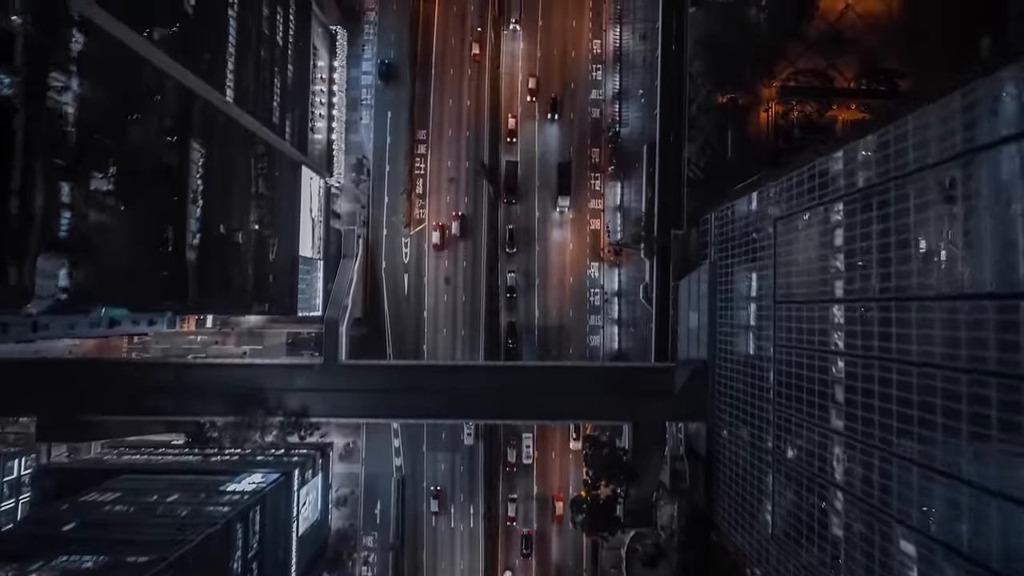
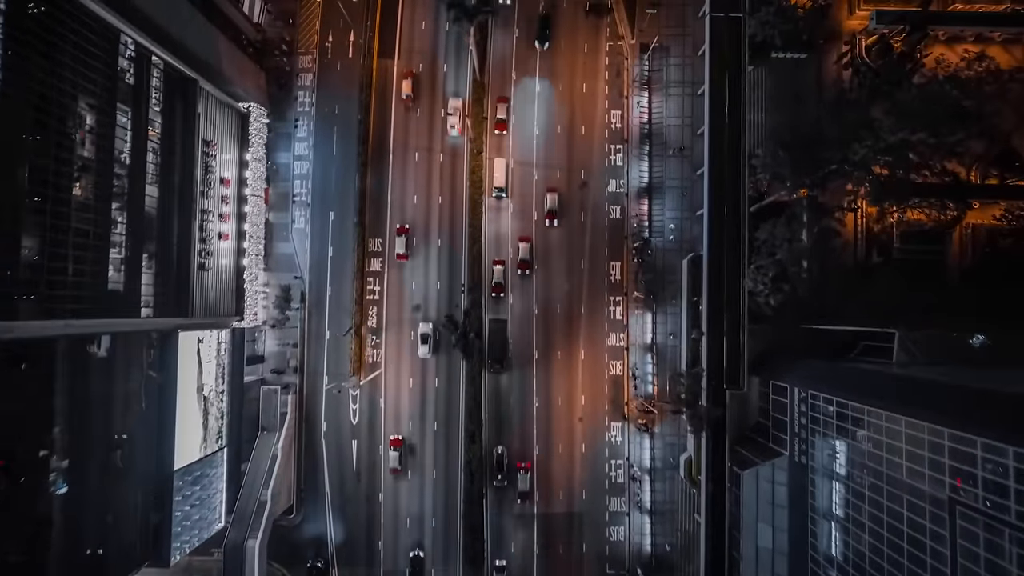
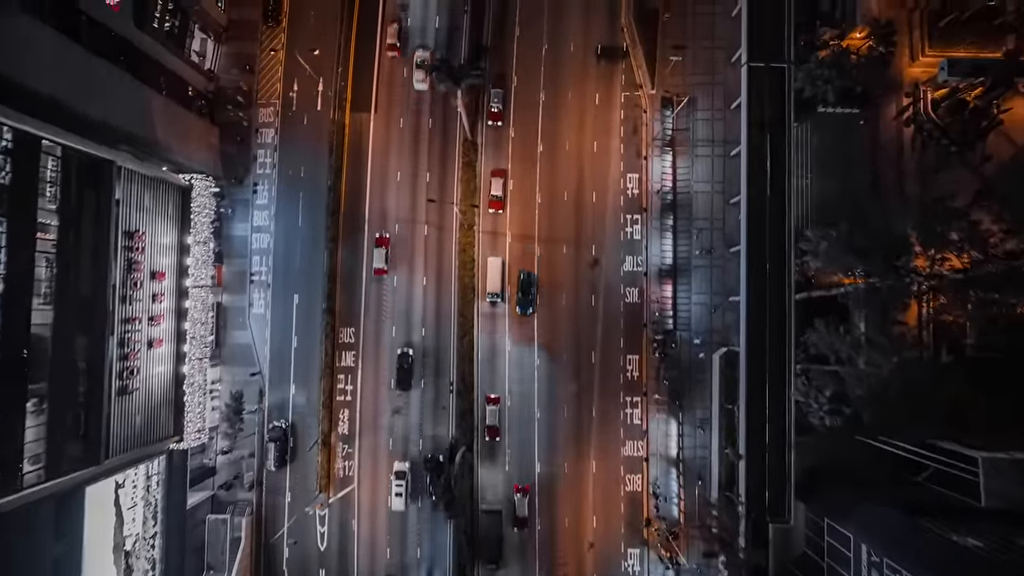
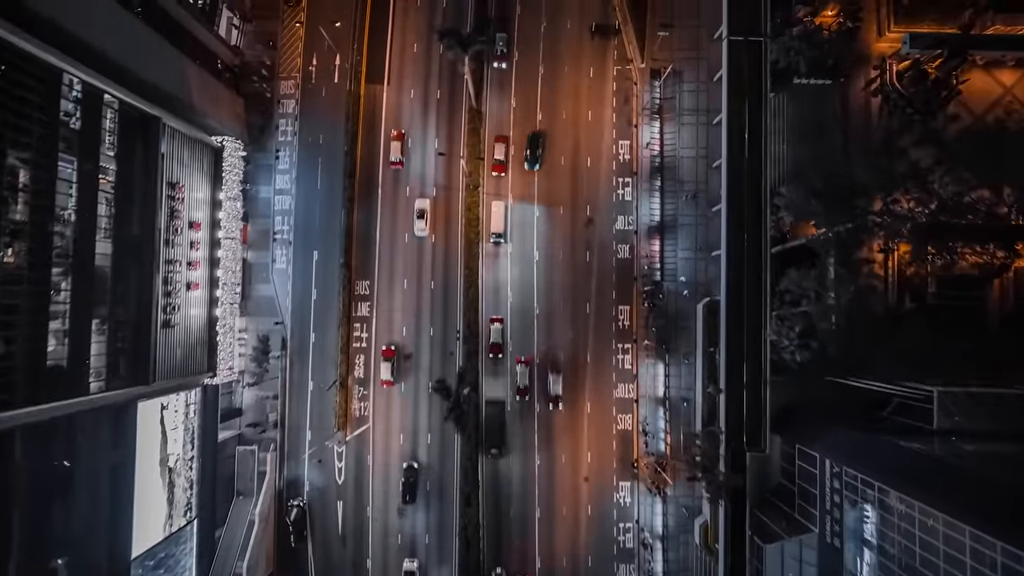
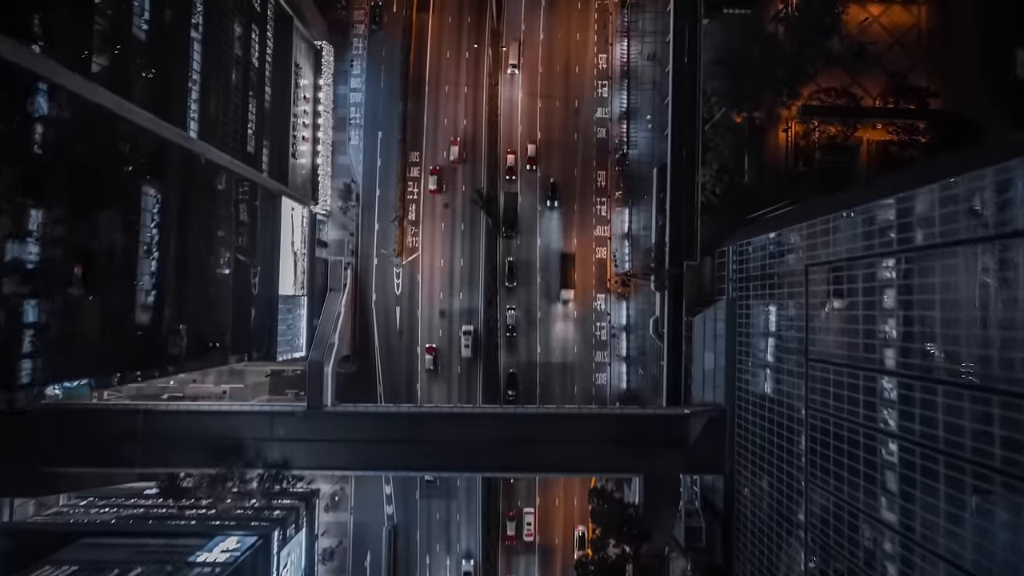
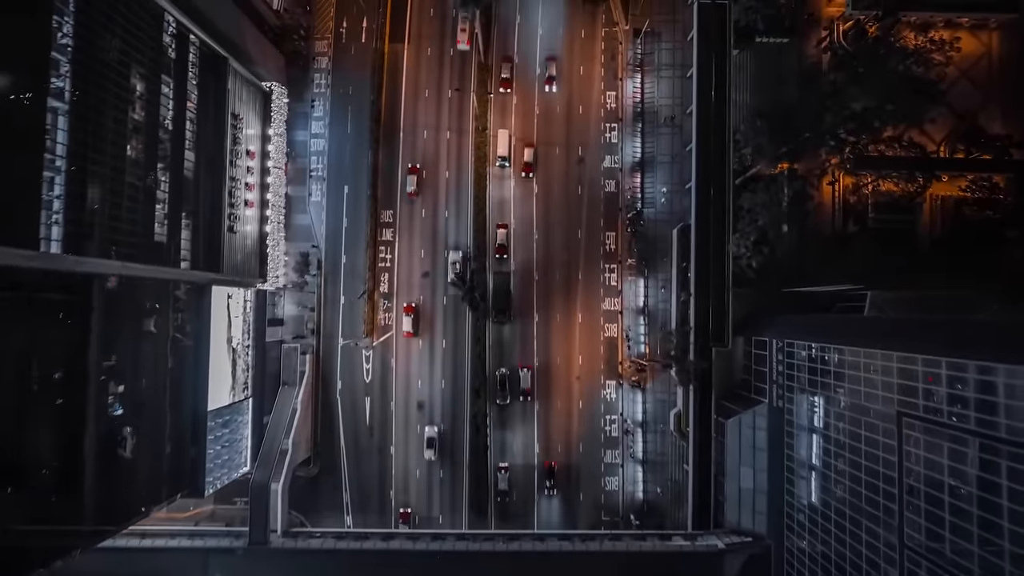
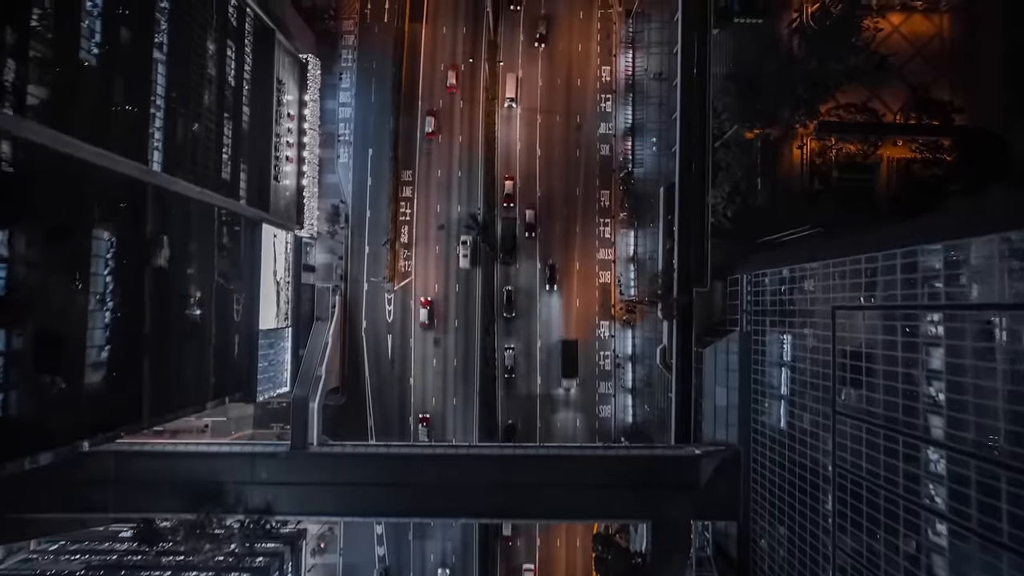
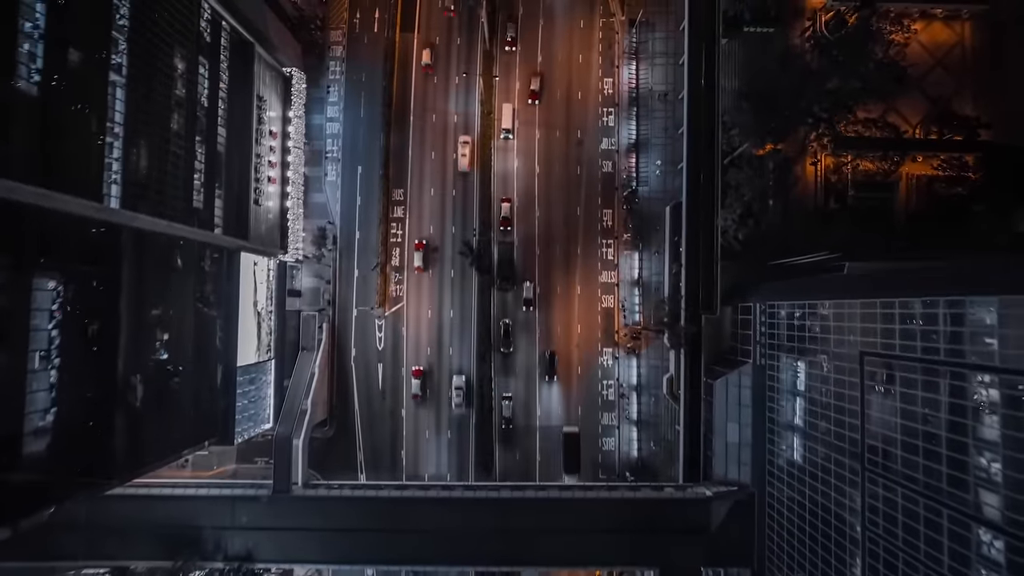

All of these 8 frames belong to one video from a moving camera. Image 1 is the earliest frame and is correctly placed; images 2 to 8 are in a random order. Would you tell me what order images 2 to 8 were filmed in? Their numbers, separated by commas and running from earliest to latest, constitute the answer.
5, 7, 8, 6, 2, 4, 3
